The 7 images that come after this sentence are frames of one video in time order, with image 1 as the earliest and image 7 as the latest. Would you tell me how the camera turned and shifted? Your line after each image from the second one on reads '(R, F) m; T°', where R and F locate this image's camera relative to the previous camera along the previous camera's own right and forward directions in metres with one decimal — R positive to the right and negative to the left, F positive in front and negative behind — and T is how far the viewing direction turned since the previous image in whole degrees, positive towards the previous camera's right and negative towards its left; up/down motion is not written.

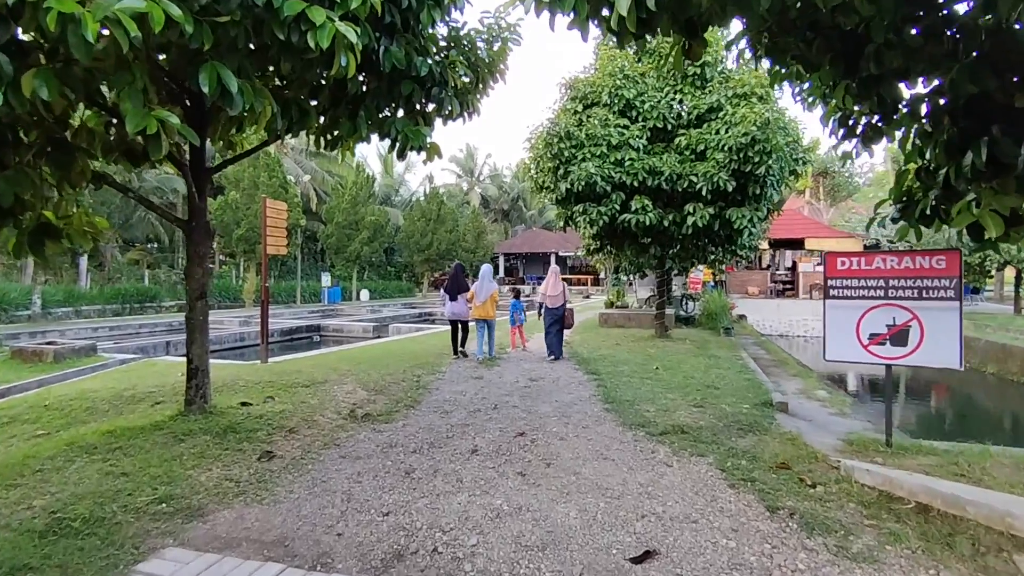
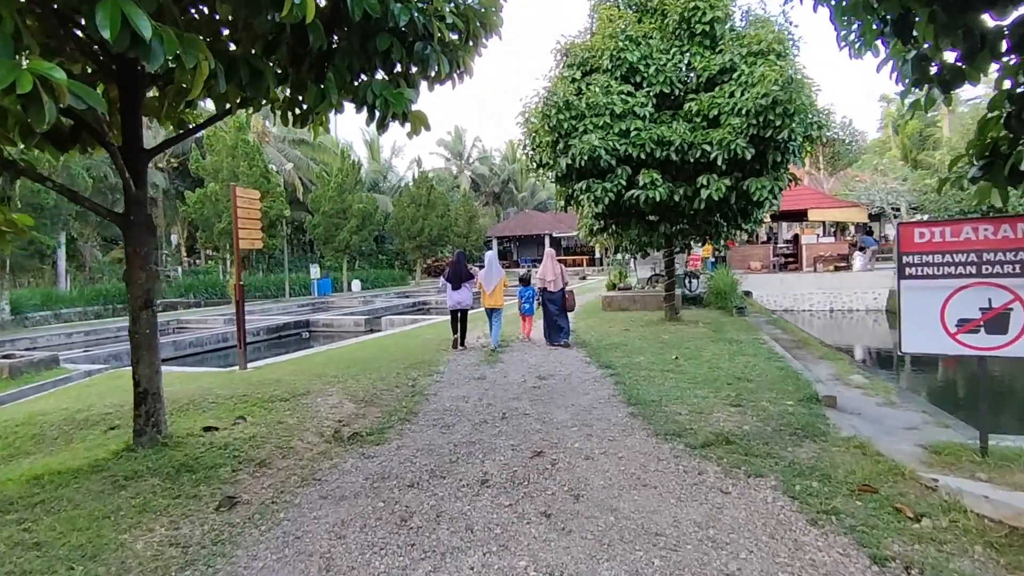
(-0.1, +0.9) m; +1°
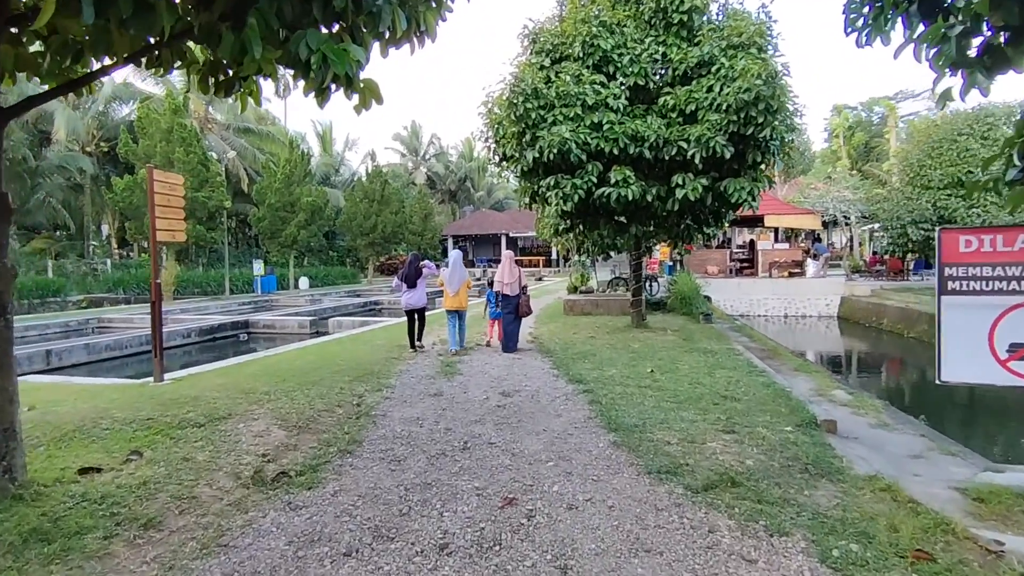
(-0.1, +0.8) m; +5°
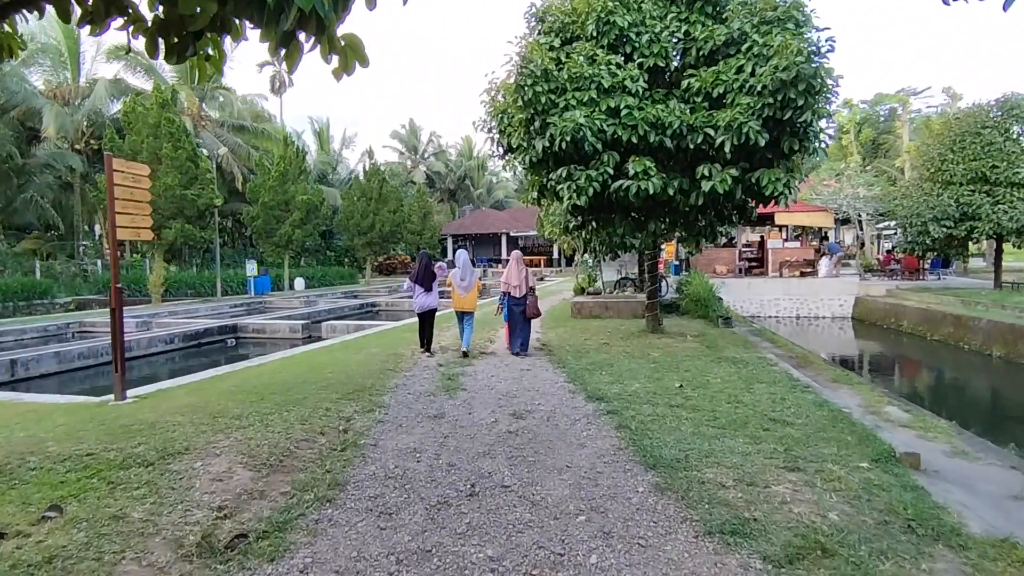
(-0.1, +0.9) m; 0°
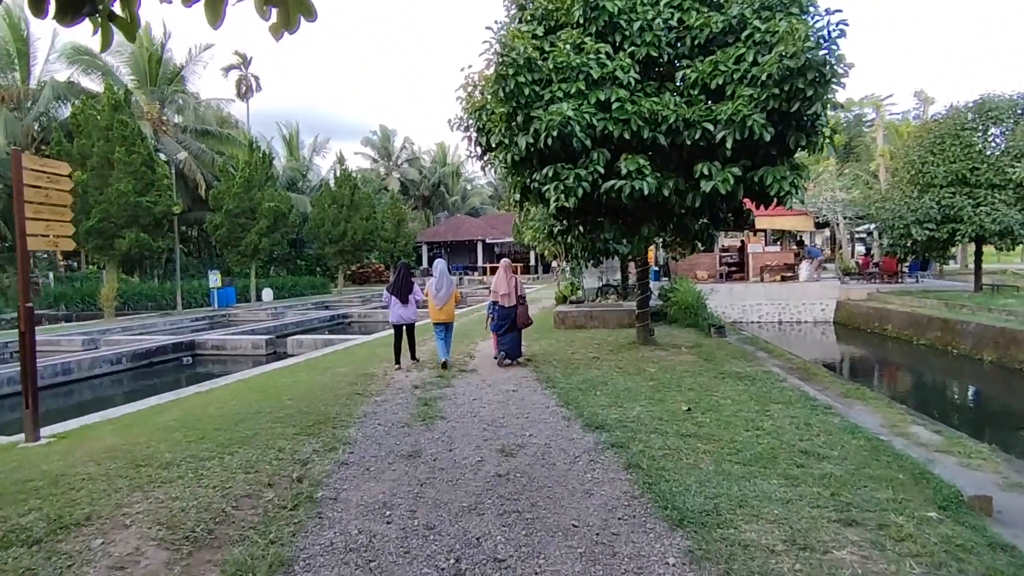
(-0.1, +0.8) m; +2°
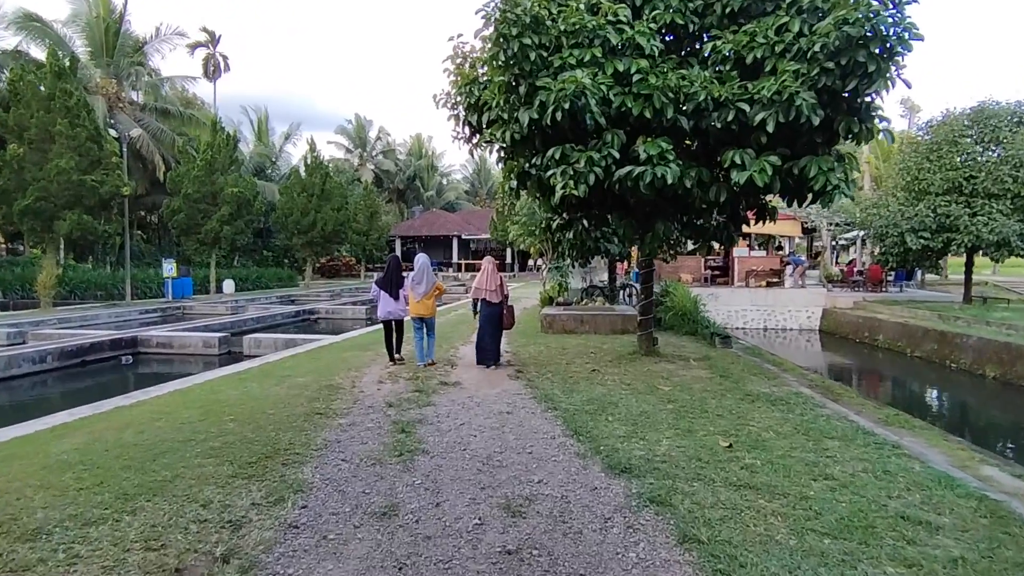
(-0.3, +1.2) m; +3°
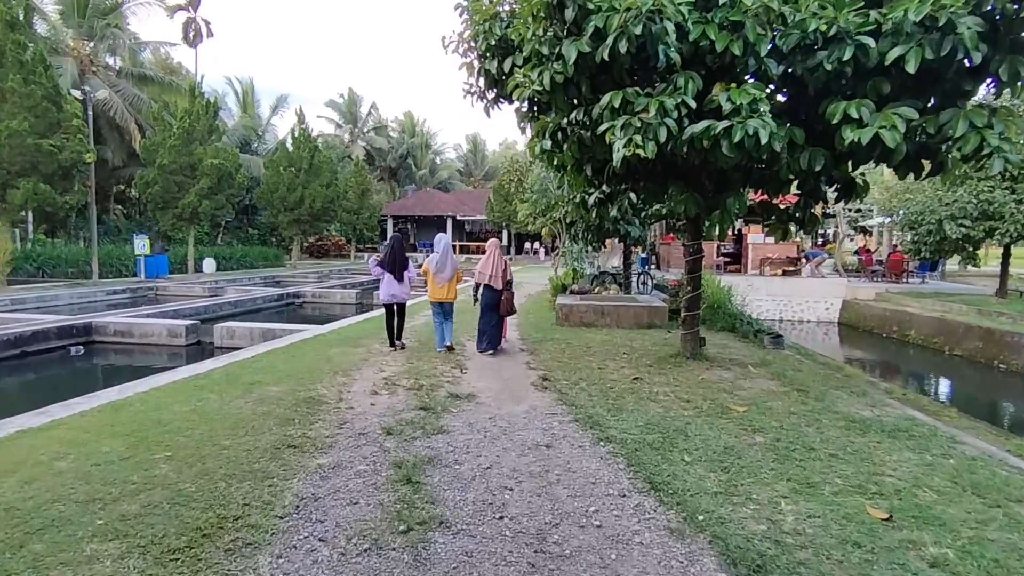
(-0.4, +1.6) m; +1°
